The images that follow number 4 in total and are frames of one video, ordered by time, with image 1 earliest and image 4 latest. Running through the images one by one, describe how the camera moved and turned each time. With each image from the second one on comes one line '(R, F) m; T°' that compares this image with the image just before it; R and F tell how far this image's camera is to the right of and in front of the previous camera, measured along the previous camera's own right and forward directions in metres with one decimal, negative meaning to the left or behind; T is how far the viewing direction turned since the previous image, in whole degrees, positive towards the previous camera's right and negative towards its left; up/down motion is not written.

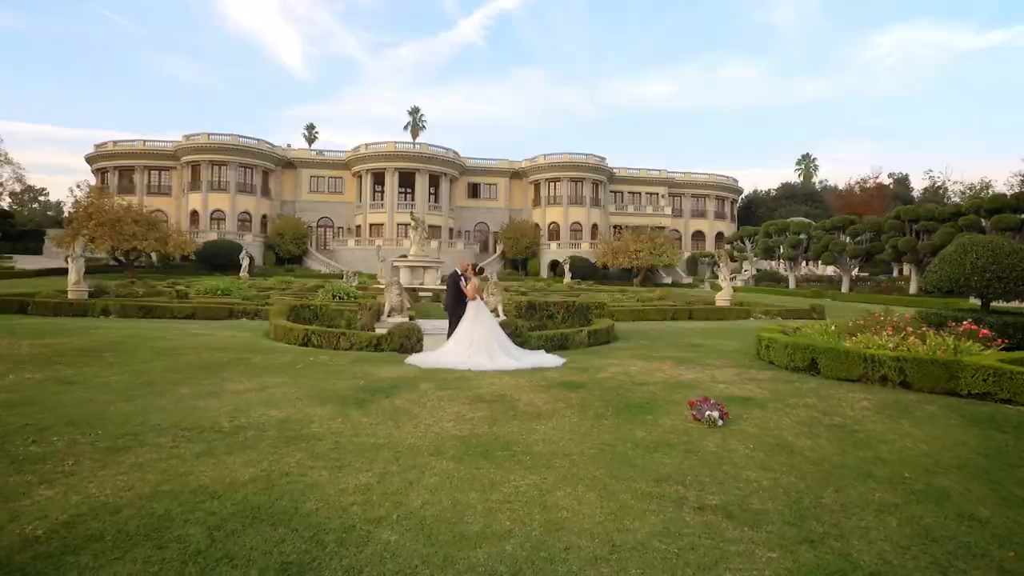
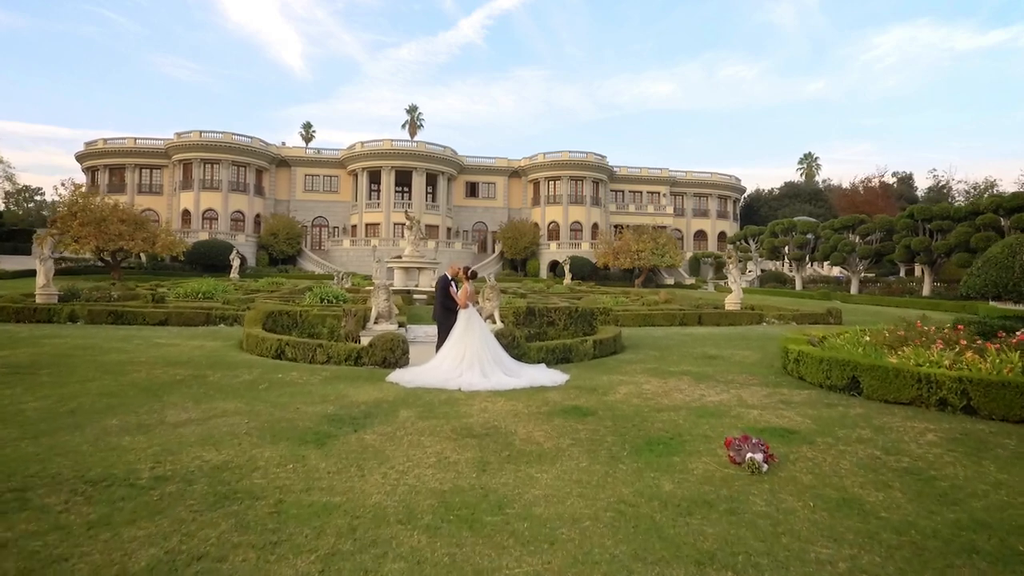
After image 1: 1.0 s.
(0.0, +1.0) m; 0°
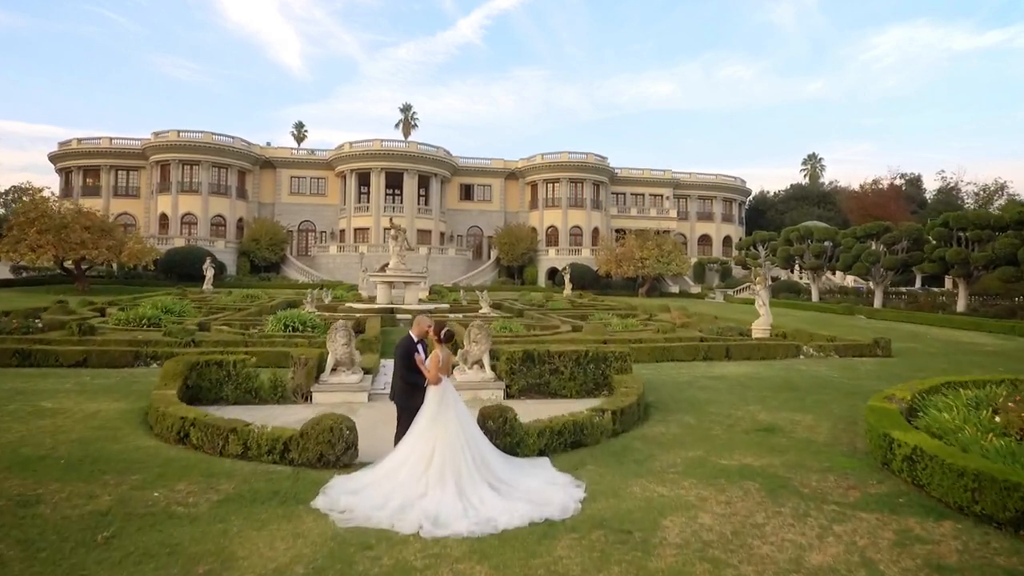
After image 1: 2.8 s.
(+0.1, +2.4) m; 0°
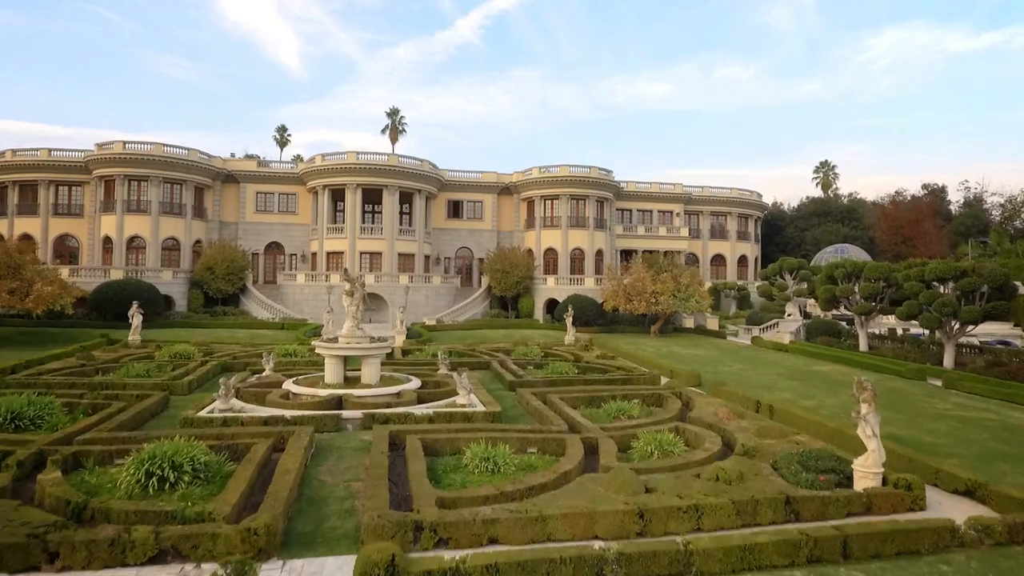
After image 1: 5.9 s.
(+0.2, +5.3) m; 0°
